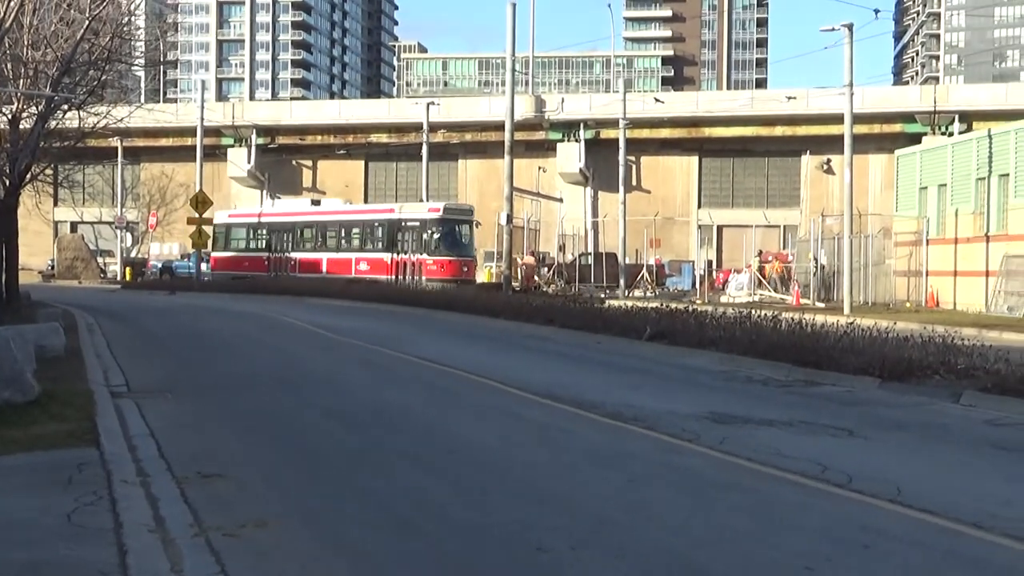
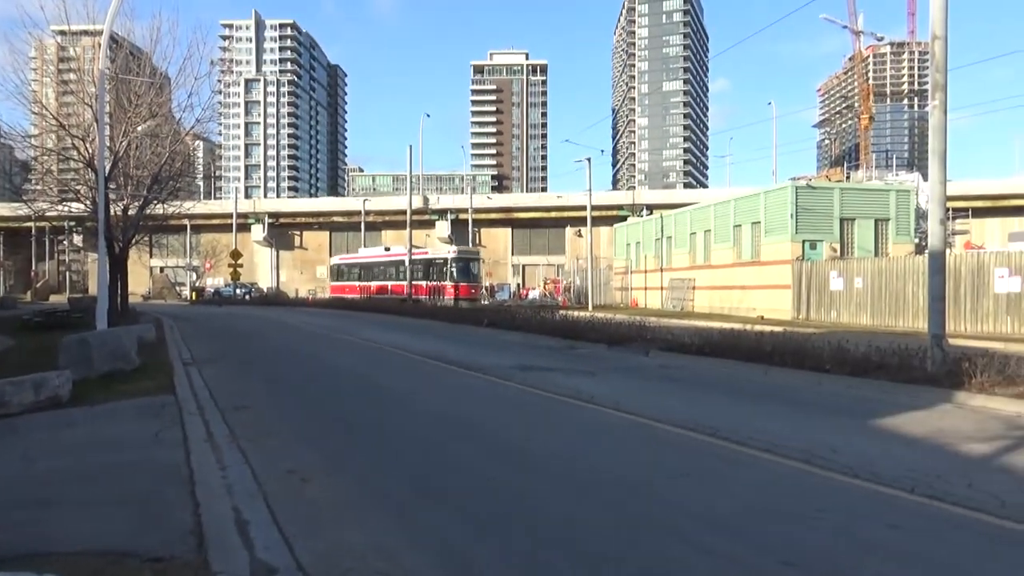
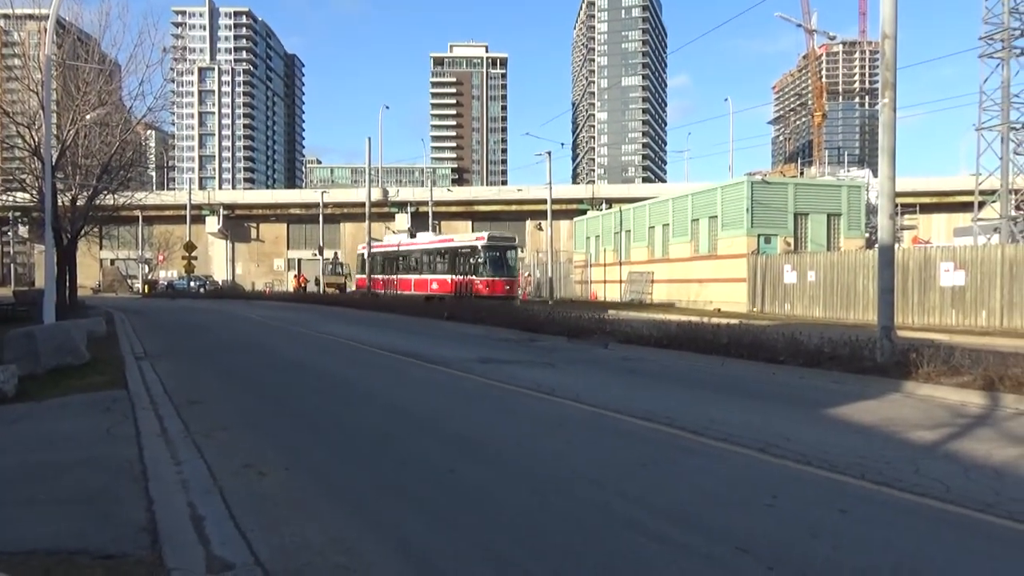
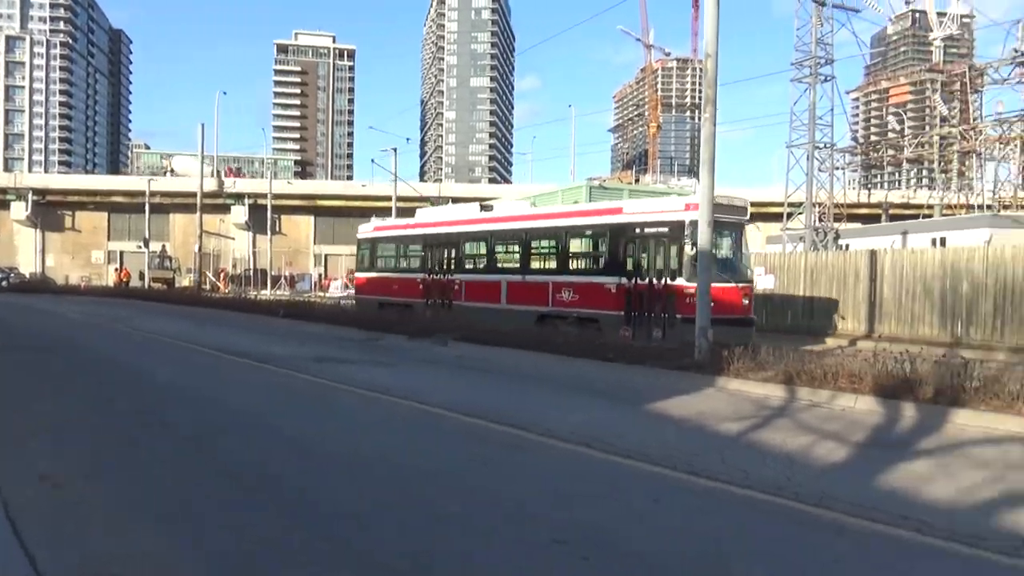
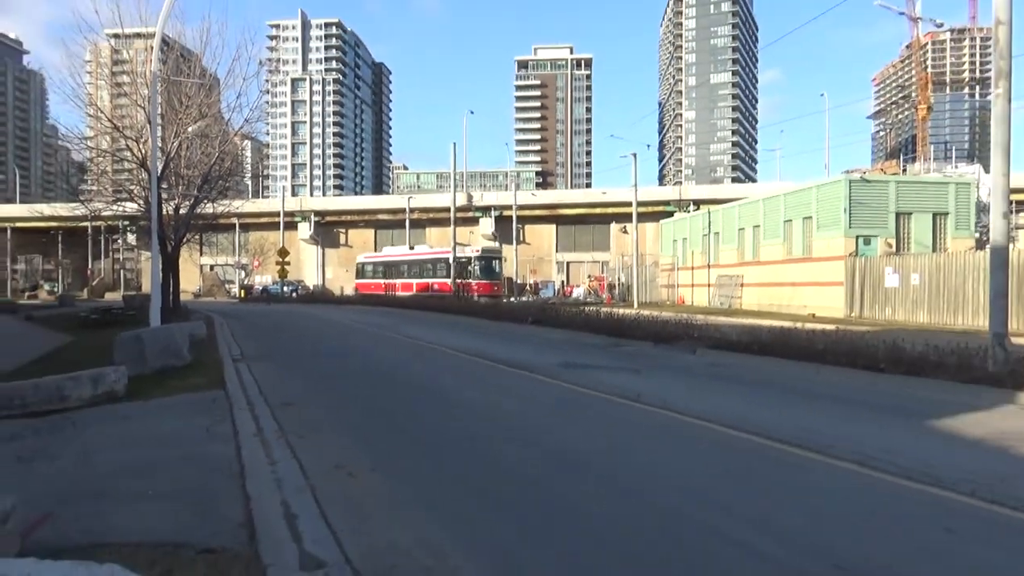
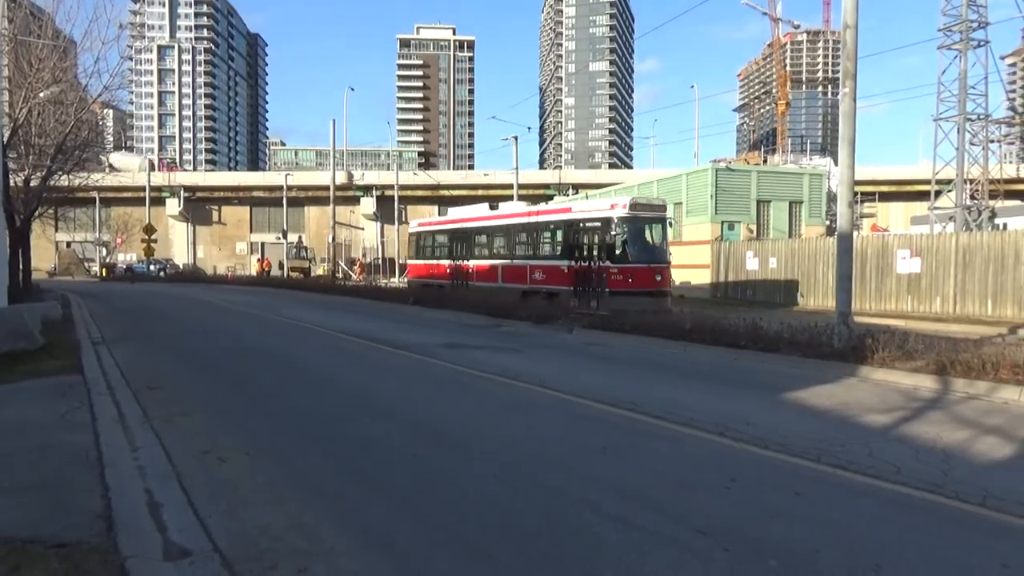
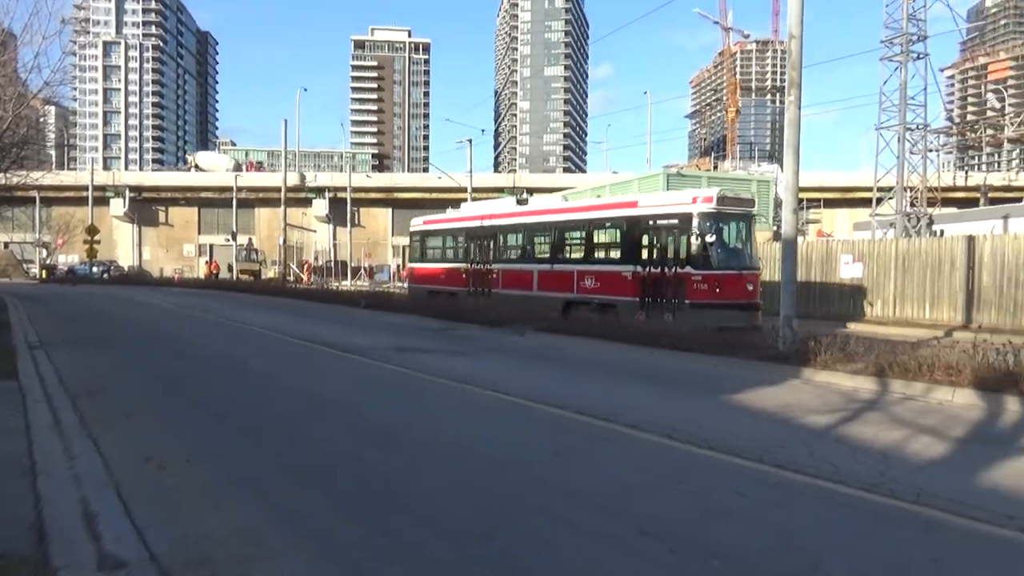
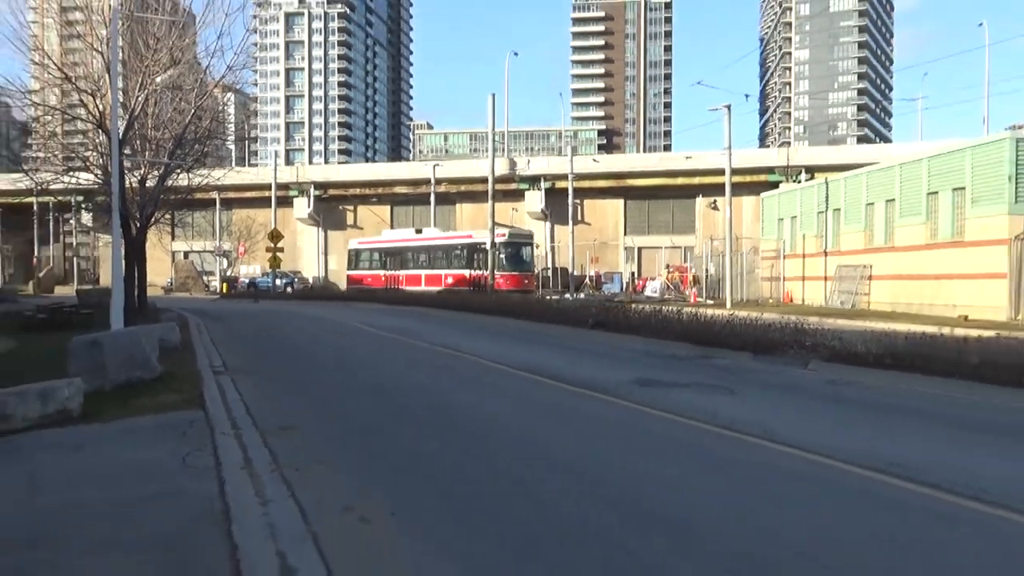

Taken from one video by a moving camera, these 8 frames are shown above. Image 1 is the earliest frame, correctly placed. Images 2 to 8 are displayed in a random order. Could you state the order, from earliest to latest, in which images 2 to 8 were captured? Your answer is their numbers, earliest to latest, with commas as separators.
8, 5, 2, 3, 6, 7, 4
